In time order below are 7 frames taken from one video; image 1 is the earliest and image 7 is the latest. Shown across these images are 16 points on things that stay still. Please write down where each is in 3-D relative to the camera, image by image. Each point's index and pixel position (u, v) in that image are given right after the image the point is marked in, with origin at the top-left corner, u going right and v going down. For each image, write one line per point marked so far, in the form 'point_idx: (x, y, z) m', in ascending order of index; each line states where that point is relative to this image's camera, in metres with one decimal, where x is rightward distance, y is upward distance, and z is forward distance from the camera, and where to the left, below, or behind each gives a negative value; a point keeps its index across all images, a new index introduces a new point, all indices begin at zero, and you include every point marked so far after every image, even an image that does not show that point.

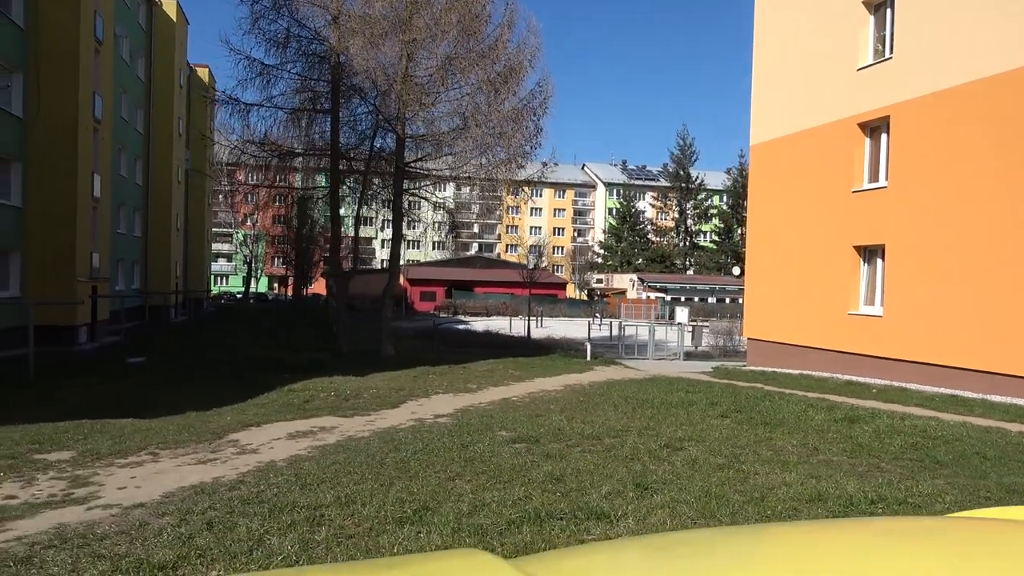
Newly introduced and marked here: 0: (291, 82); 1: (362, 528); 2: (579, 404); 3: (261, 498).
0: (-5.2, +5.0, +19.1) m
1: (-0.9, -1.4, +4.7) m
2: (+0.9, -1.6, +10.6) m
3: (-1.7, -1.5, +5.4) m
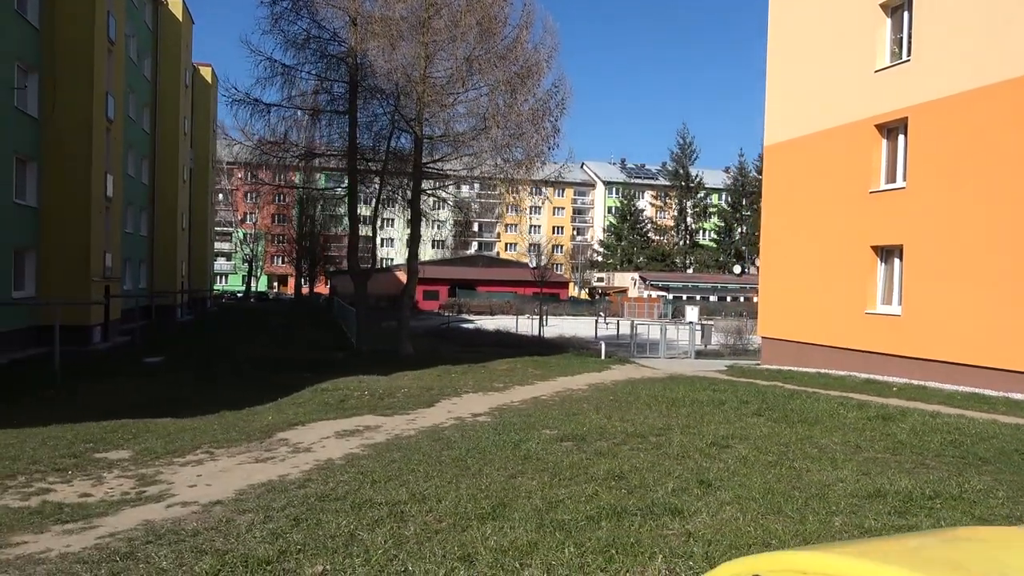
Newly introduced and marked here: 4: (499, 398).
0: (-4.8, +5.0, +19.2) m
1: (-0.4, -1.4, +4.8) m
2: (+1.4, -1.6, +10.7) m
3: (-1.2, -1.5, +5.5) m
4: (-0.2, -1.6, +11.7) m
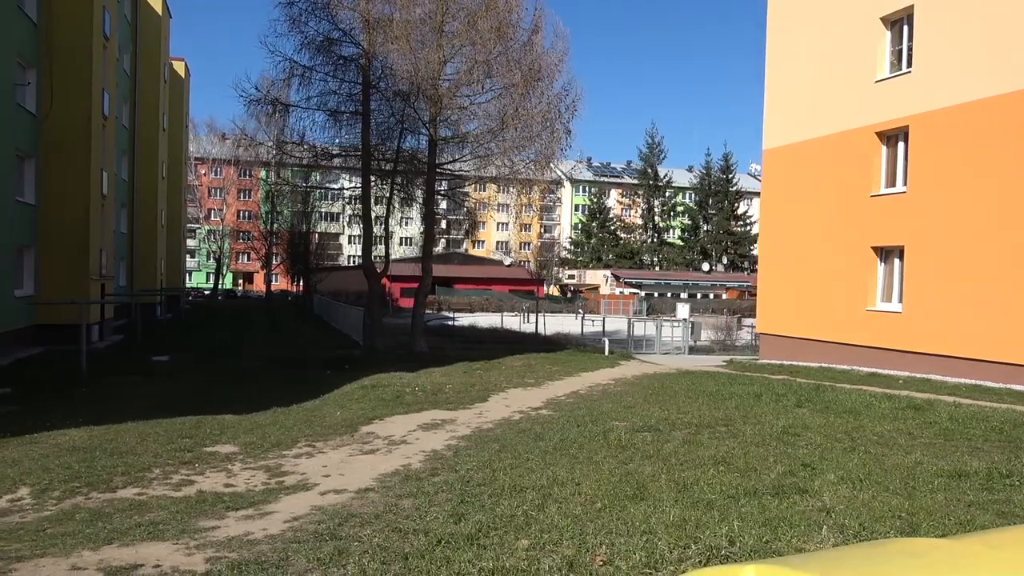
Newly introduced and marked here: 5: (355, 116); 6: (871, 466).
0: (-4.5, +5.0, +19.4) m
1: (+0.6, -1.5, +5.3) m
2: (+2.0, -1.6, +11.3) m
3: (-0.2, -1.5, +6.0) m
4: (+0.5, -1.6, +12.2) m
5: (-3.9, +4.2, +19.4) m
6: (+3.0, -1.5, +6.5) m
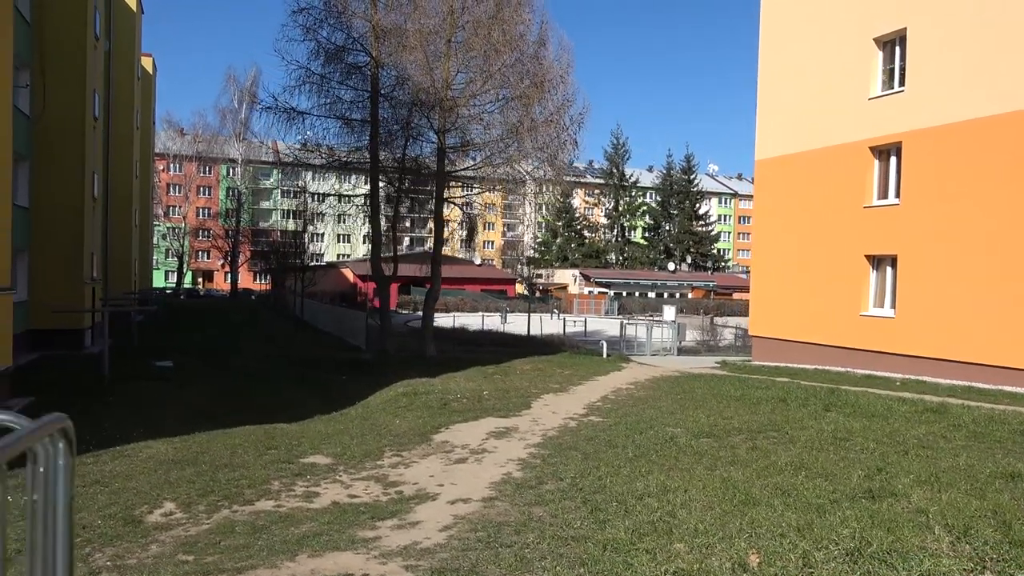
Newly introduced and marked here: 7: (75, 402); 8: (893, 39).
0: (-4.4, +4.9, +19.6) m
1: (+1.6, -1.6, +5.8) m
2: (+2.6, -1.7, +11.9) m
3: (+0.7, -1.7, +6.5) m
4: (+1.0, -1.8, +12.7) m
5: (-3.8, +4.1, +19.6) m
6: (+3.9, -1.7, +7.2) m
7: (-7.6, -2.0, +13.6) m
8: (+8.5, +5.6, +17.6) m
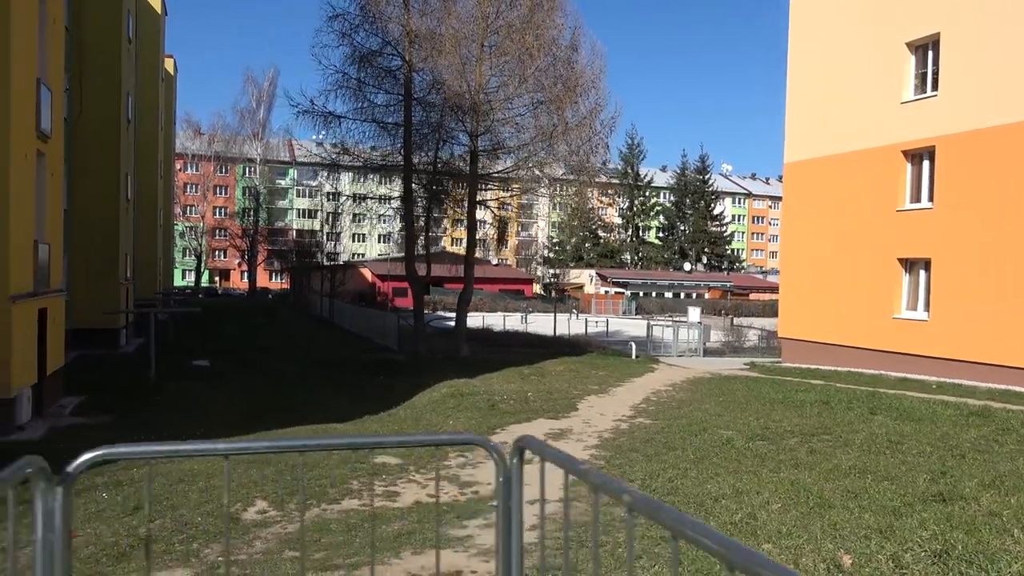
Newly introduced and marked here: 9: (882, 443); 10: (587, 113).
0: (-3.6, +4.9, +19.8) m
1: (+2.2, -1.7, +6.0) m
2: (+3.4, -1.8, +12.1) m
3: (+1.3, -1.7, +6.7) m
4: (+1.7, -1.8, +12.9) m
5: (-3.0, +4.0, +19.8) m
6: (+4.5, -1.7, +7.4) m
7: (-6.8, -2.0, +13.9) m
8: (+9.3, +5.5, +17.6) m
9: (+4.1, -1.7, +8.7) m
10: (+2.0, +4.4, +19.6) m
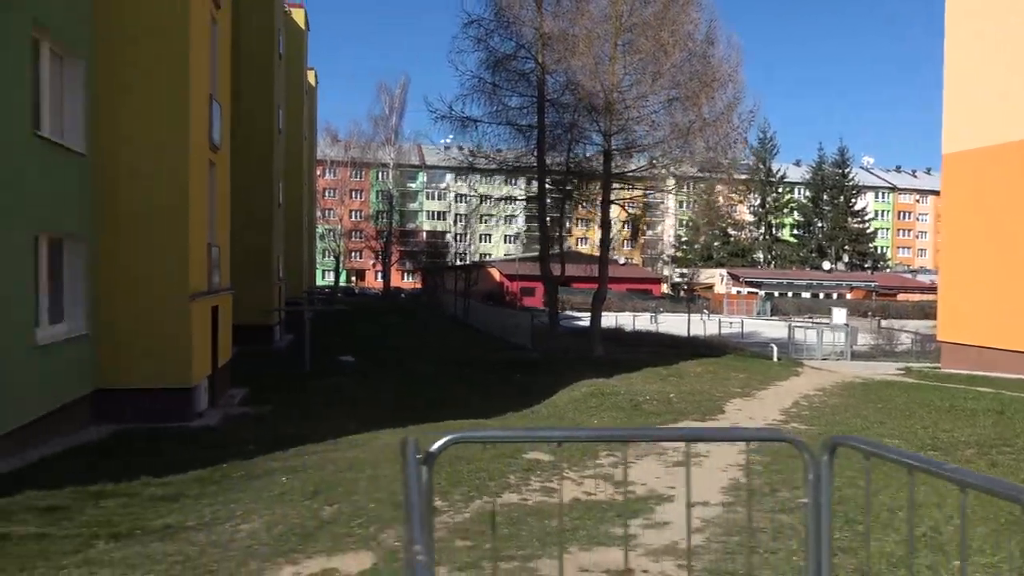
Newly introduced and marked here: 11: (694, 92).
0: (-0.1, +4.9, +20.1) m
1: (+3.4, -1.7, +5.6) m
2: (+5.5, -1.8, +11.4) m
3: (+2.7, -1.7, +6.4) m
4: (+4.0, -1.8, +12.5) m
5: (+0.5, +4.1, +20.1) m
6: (+5.9, -1.7, +6.6) m
7: (-4.3, -2.0, +14.8) m
8: (+12.3, +5.5, +16.0) m
9: (+5.7, -1.7, +7.9) m
10: (+5.3, +4.4, +19.0) m
11: (+4.5, +4.7, +18.7) m
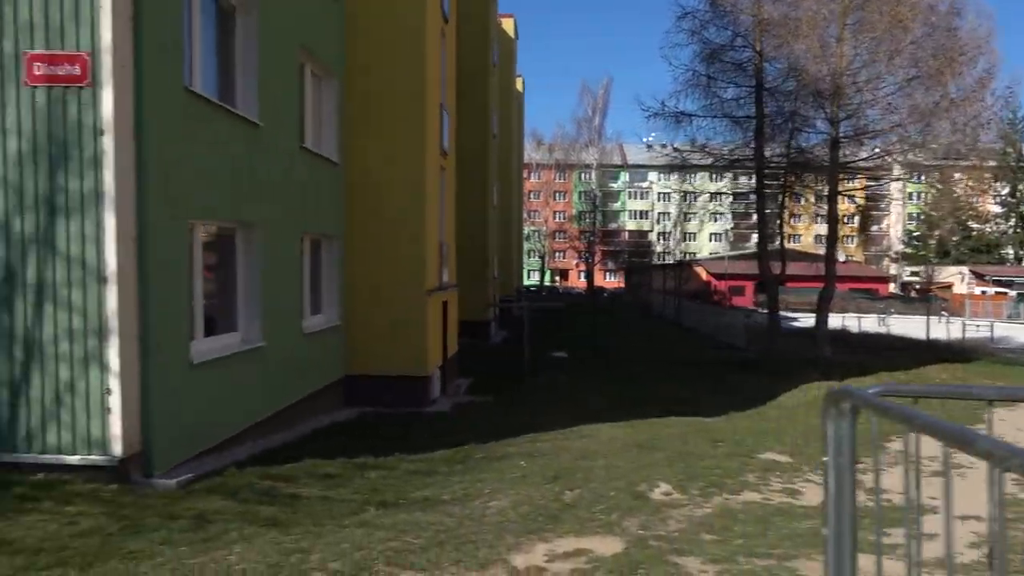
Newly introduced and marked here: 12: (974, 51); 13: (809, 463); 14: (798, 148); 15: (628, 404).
0: (+5.3, +4.9, +19.5) m
1: (+5.0, -1.6, +4.6) m
2: (+8.5, -1.7, +9.7) m
3: (+4.5, -1.7, +5.5) m
4: (+7.4, -1.8, +11.1) m
5: (+5.9, +4.1, +19.3) m
6: (+7.7, -1.7, +4.9) m
7: (-0.1, -1.9, +15.4) m
8: (+16.2, +5.6, +12.4) m
9: (+7.8, -1.7, +6.3) m
10: (+10.3, +4.4, +17.1) m
11: (+9.4, +4.8, +16.9) m
12: (+10.3, +5.2, +17.3) m
13: (+2.9, -1.7, +7.7) m
14: (+6.9, +3.3, +18.8) m
15: (+2.1, -2.0, +13.8) m
